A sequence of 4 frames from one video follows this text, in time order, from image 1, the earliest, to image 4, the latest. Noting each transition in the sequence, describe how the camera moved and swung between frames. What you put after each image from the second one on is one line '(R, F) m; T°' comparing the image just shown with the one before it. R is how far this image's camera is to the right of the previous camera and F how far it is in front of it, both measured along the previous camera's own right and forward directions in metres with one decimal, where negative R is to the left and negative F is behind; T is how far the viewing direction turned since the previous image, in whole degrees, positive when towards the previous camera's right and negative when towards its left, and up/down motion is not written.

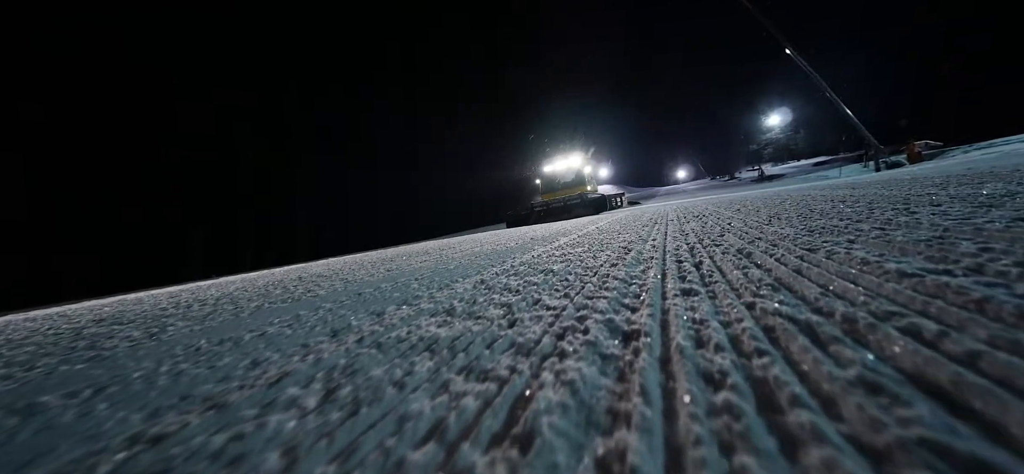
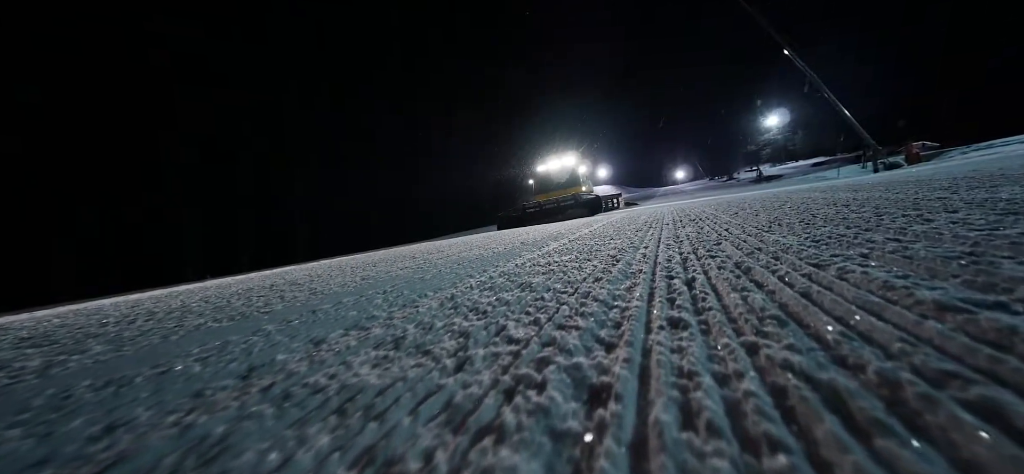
(+0.1, +0.2) m; 0°
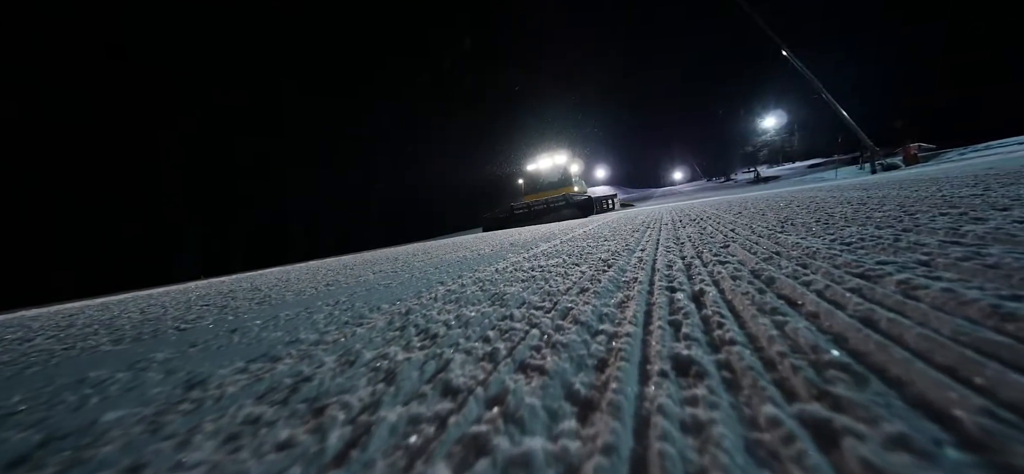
(+0.1, +0.3) m; 0°
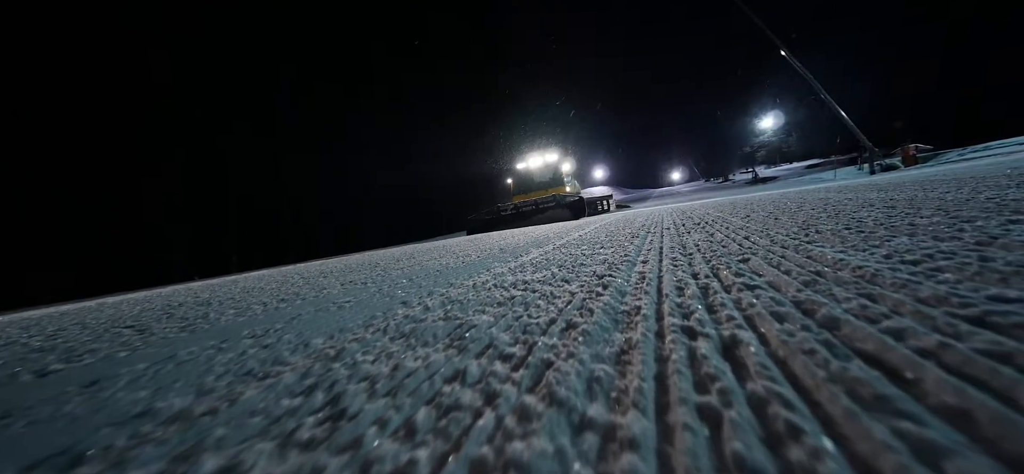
(+0.1, +0.4) m; 0°
